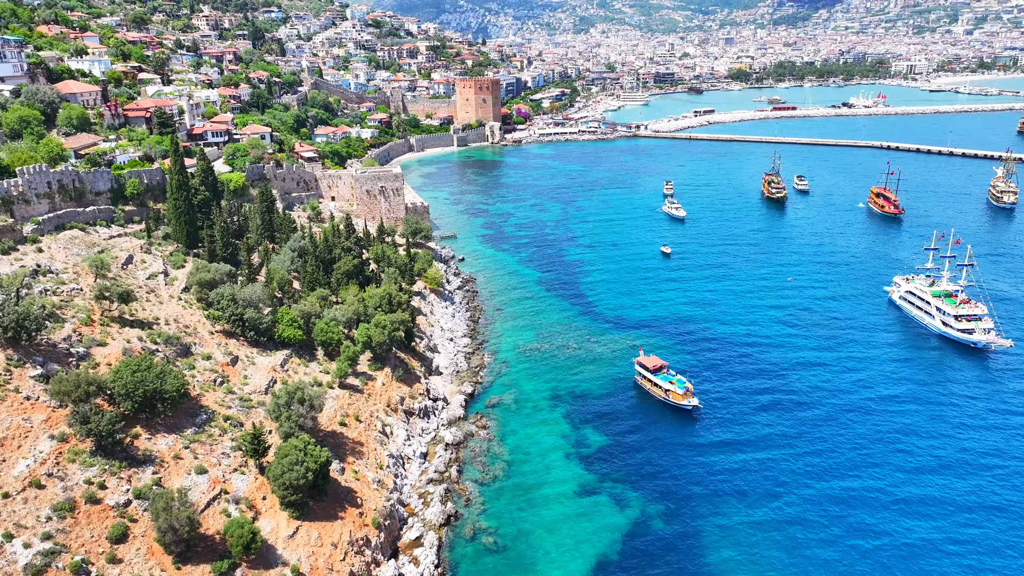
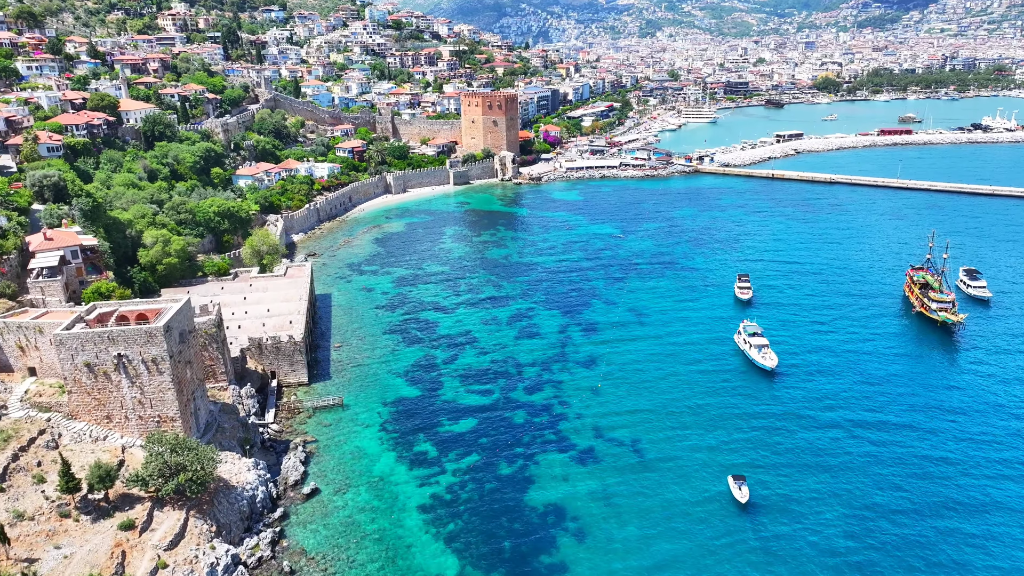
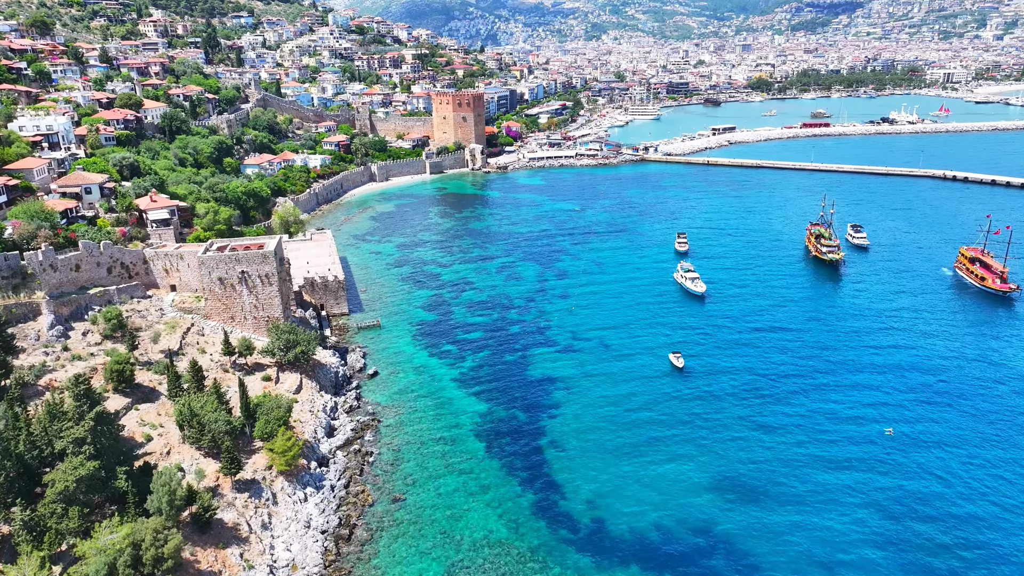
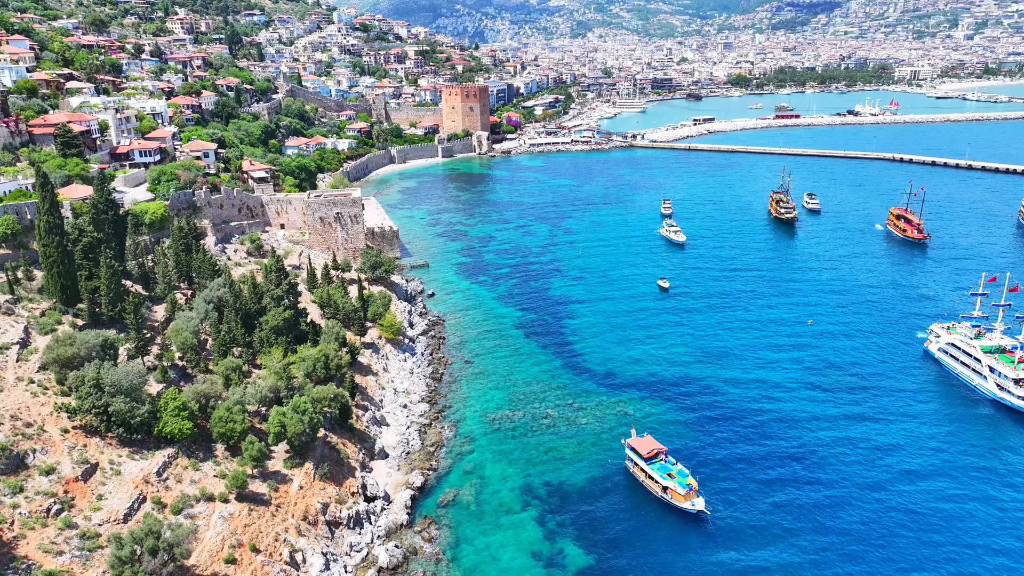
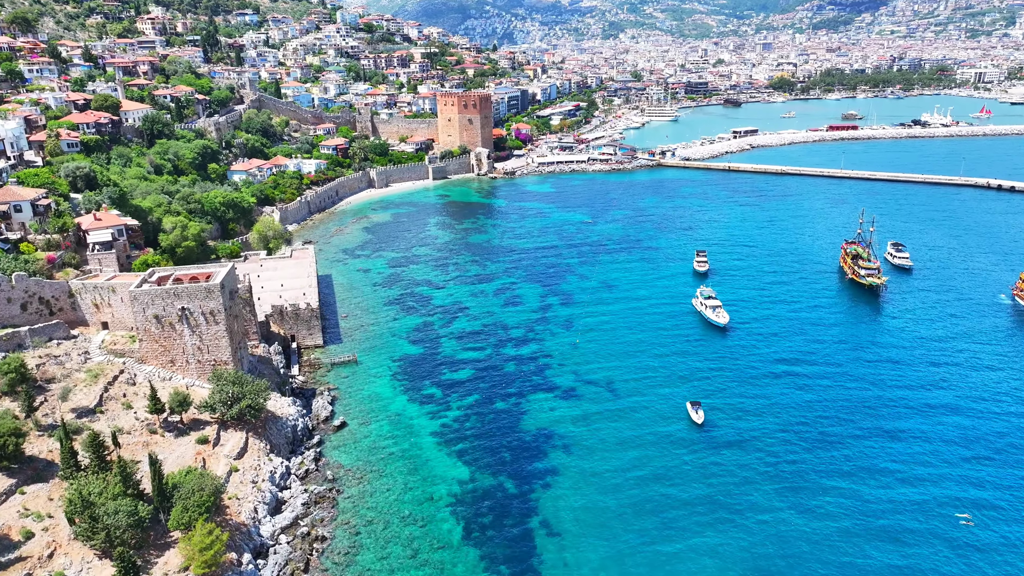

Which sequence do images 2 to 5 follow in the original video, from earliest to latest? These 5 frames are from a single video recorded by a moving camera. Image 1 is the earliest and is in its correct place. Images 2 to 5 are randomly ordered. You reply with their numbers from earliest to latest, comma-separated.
4, 3, 5, 2
